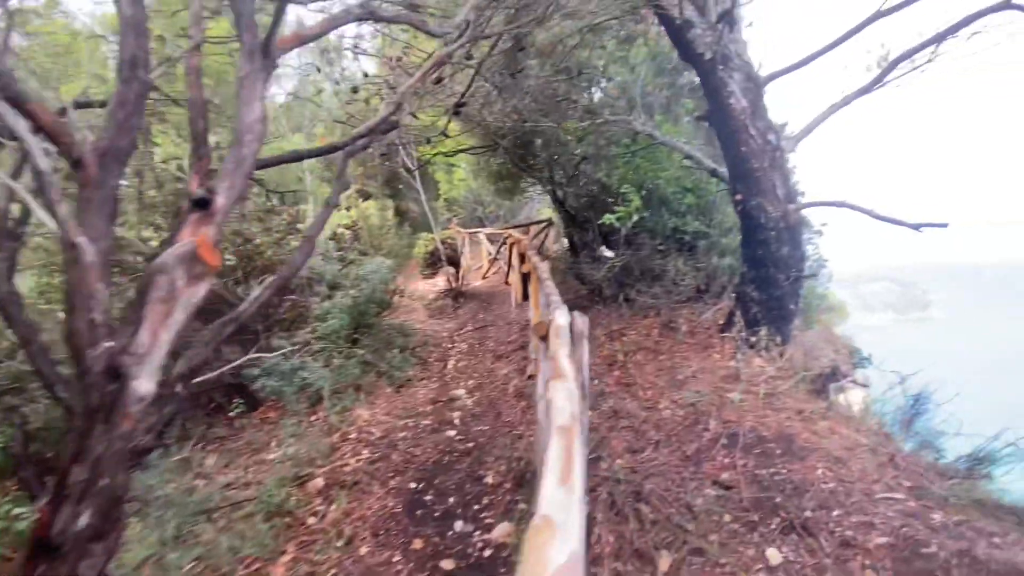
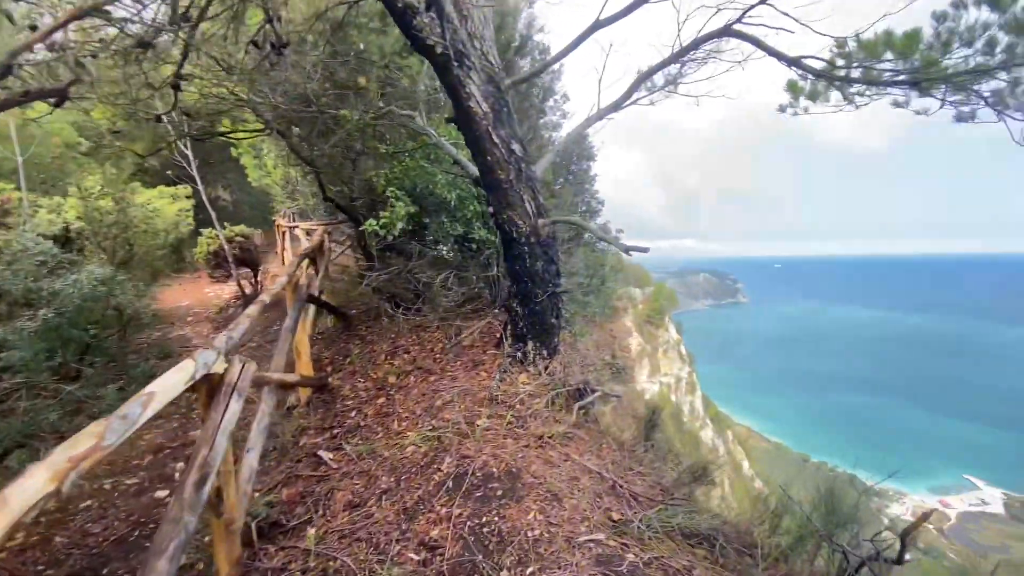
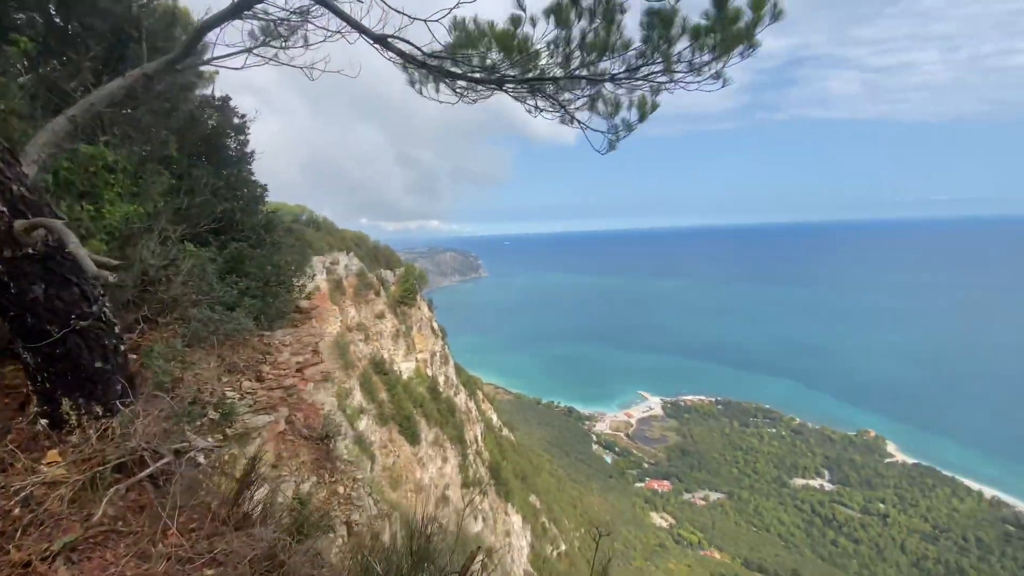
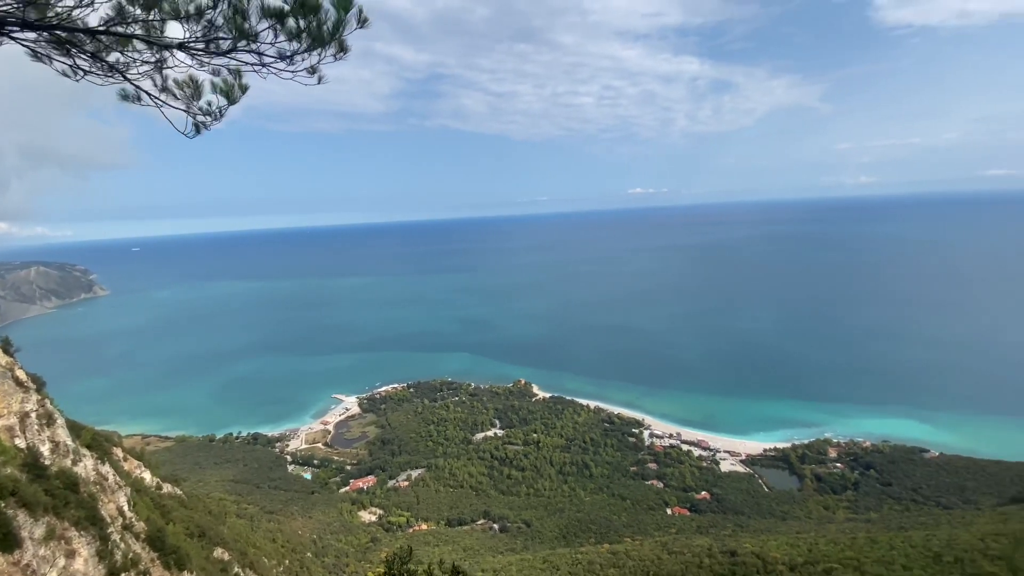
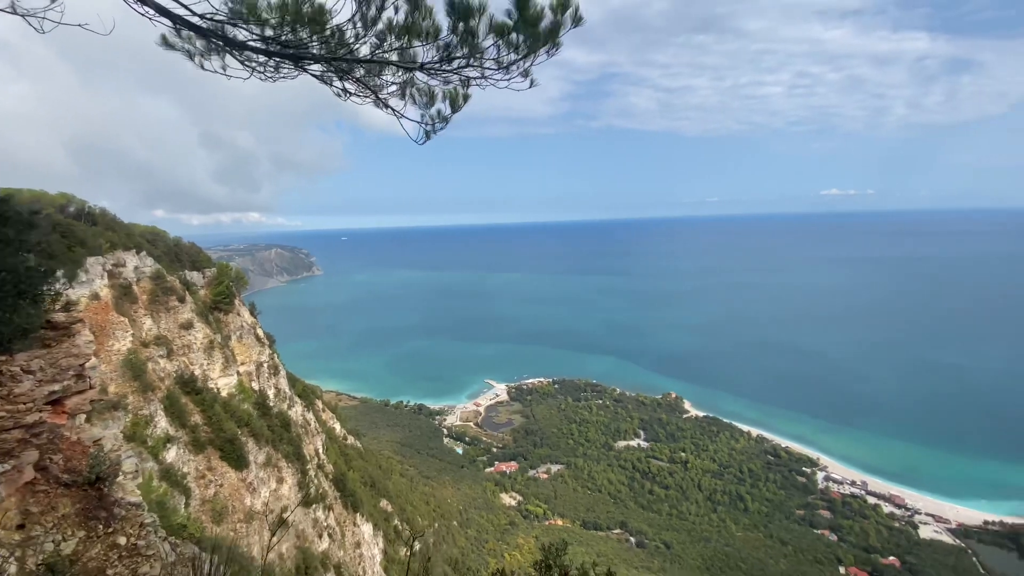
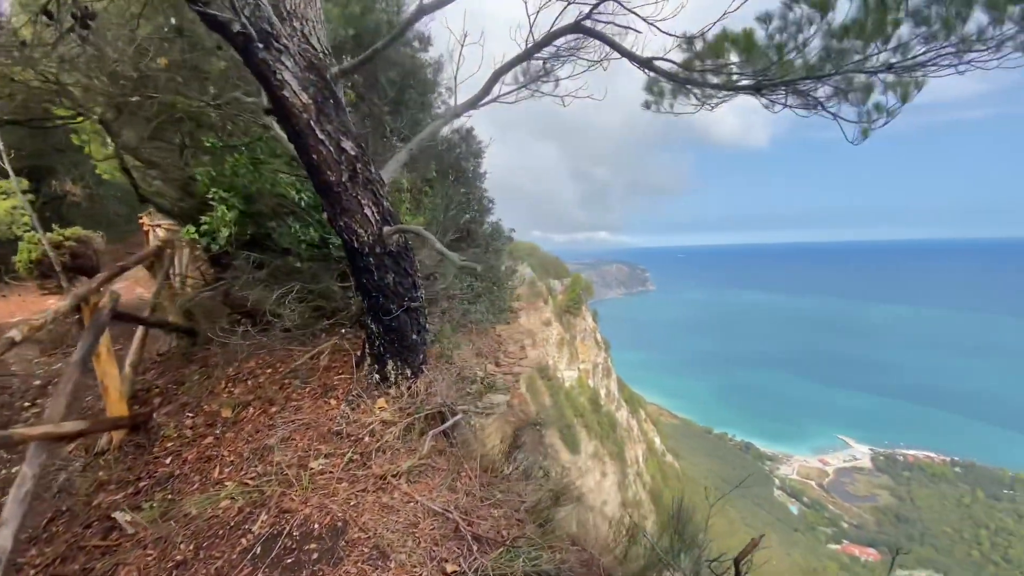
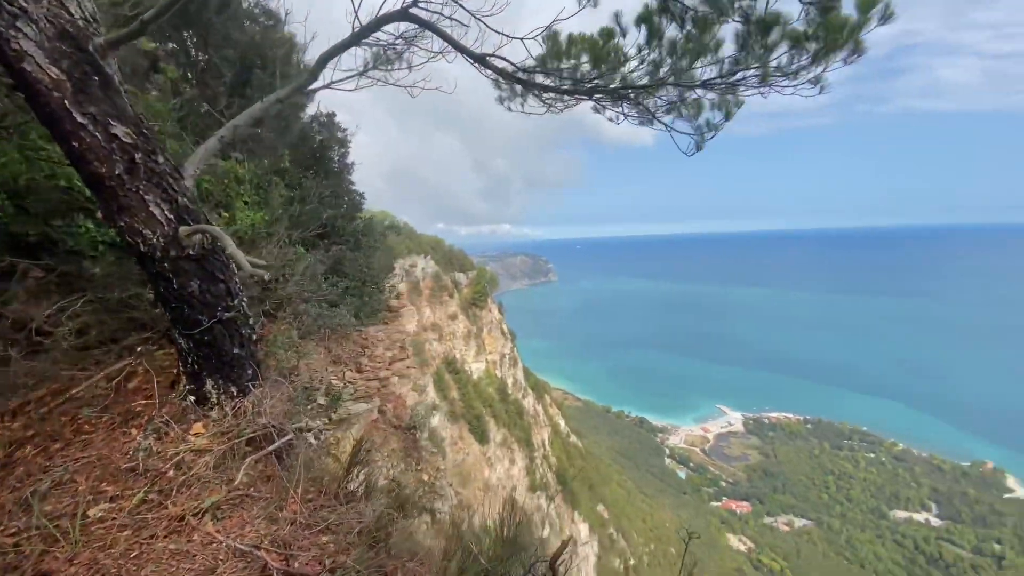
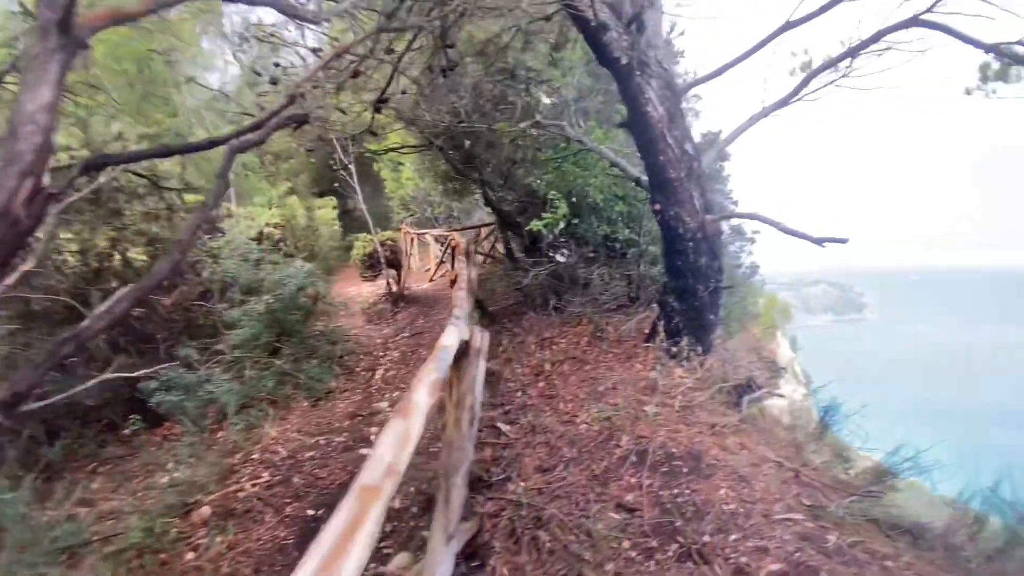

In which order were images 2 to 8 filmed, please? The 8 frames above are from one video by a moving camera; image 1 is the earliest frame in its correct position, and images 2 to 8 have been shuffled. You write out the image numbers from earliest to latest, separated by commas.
8, 2, 6, 7, 3, 5, 4
